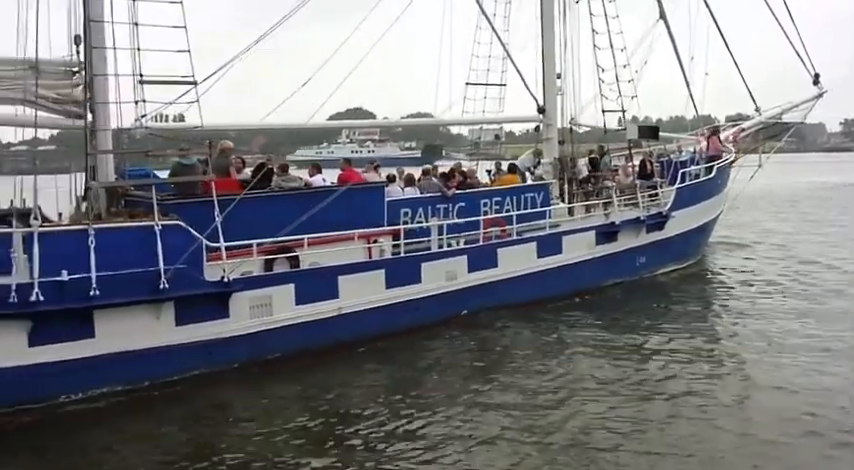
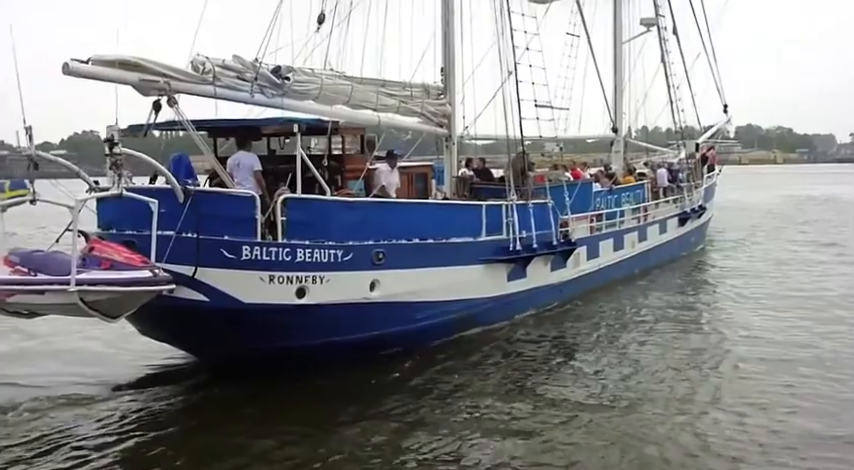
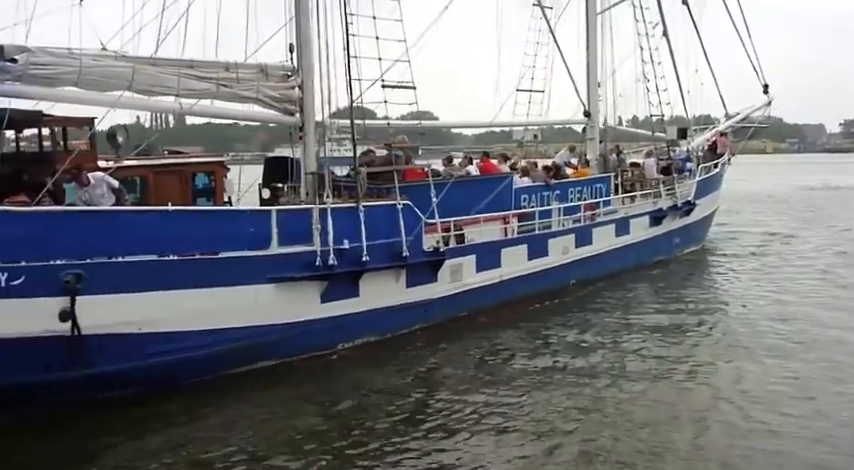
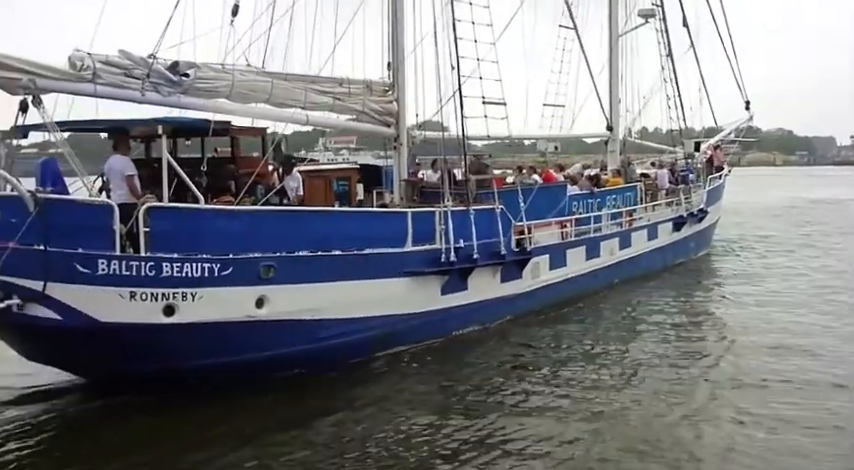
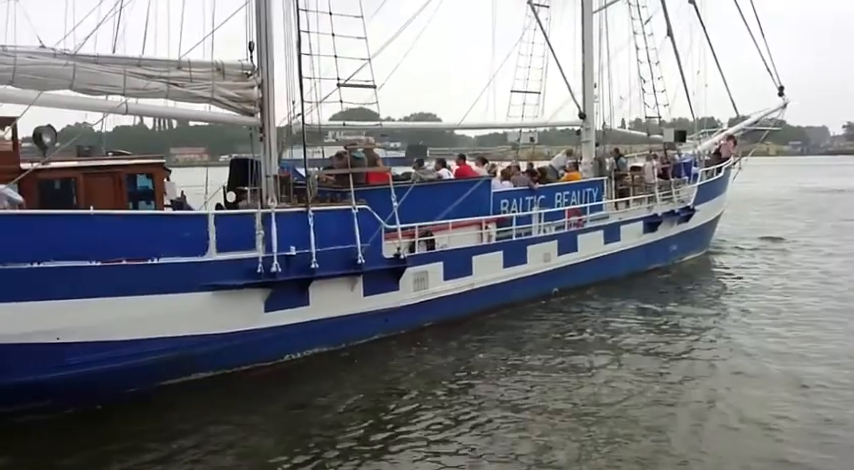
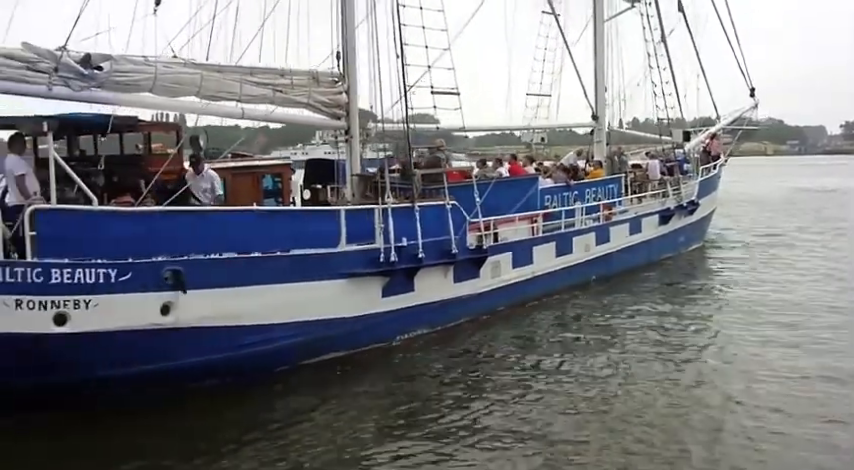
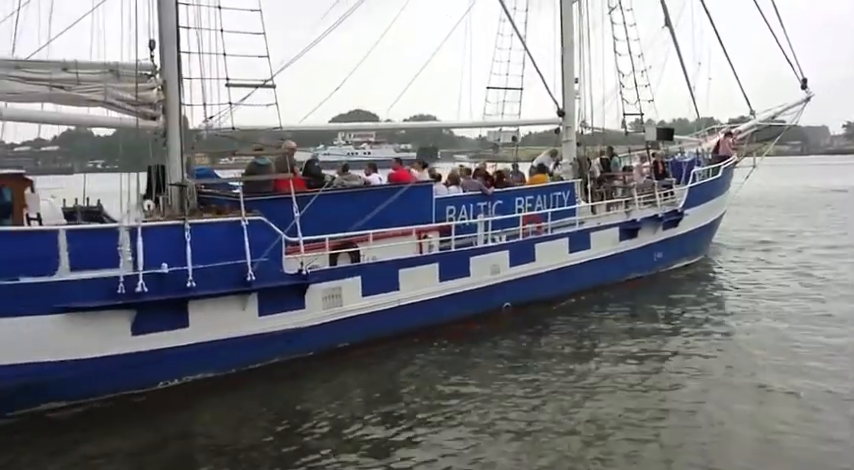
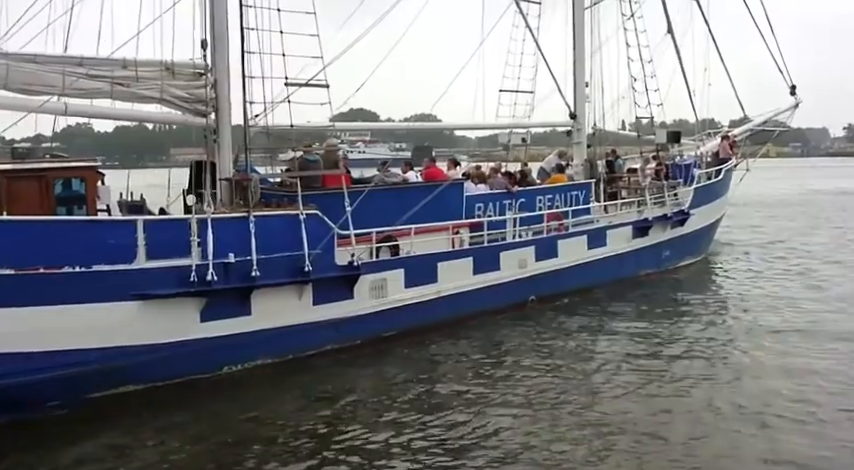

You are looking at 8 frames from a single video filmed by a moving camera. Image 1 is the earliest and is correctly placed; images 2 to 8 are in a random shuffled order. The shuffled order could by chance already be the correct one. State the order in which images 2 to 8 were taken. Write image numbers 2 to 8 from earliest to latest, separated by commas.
7, 8, 5, 3, 6, 4, 2
